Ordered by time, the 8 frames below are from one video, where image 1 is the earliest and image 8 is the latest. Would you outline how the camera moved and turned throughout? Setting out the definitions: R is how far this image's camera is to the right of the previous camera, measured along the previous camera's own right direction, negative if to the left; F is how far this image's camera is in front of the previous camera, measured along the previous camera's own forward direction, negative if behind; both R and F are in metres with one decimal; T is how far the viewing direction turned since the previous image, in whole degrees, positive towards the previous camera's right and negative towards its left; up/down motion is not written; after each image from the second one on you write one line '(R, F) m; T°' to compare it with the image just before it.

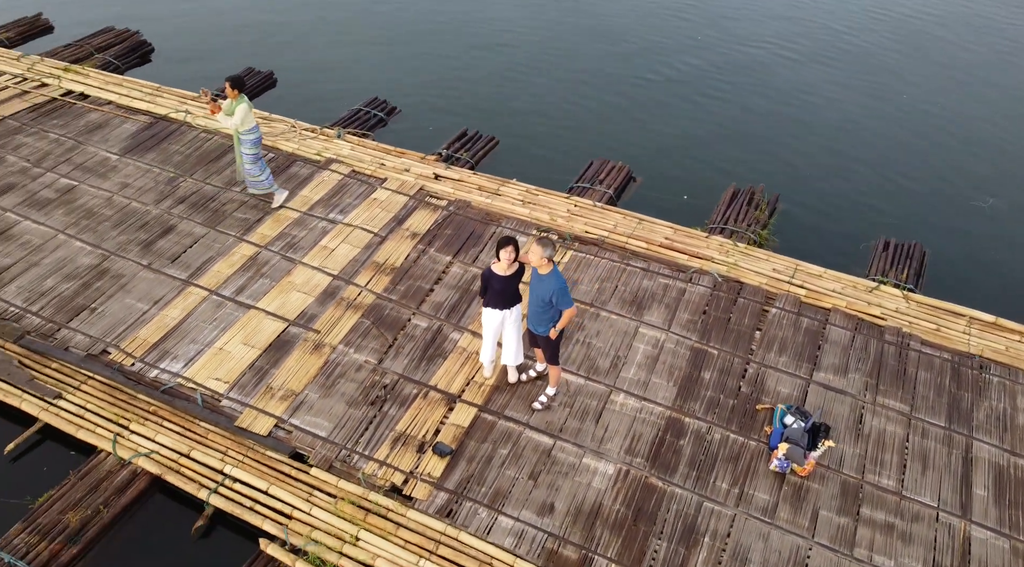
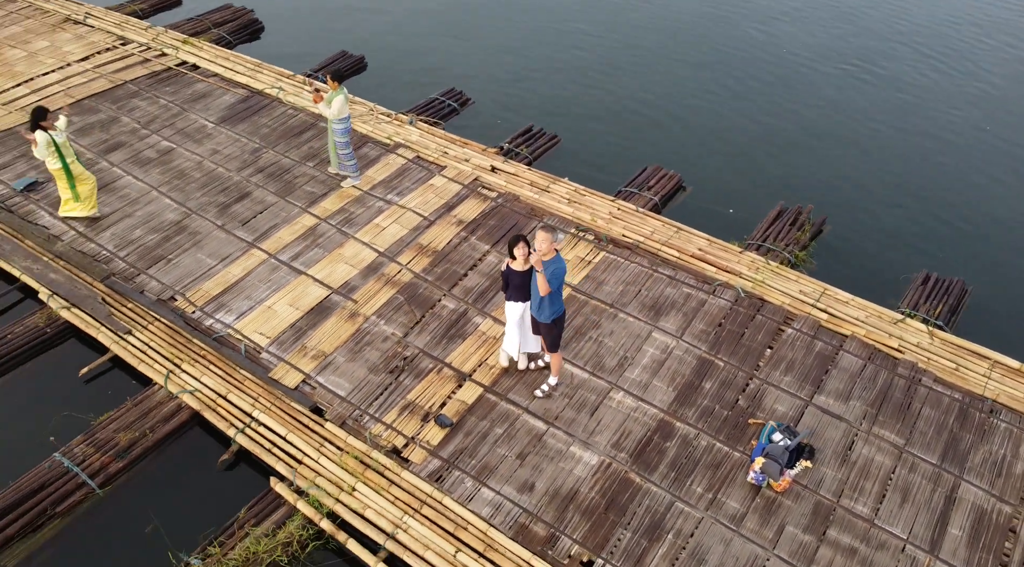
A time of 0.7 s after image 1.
(+1.5, -0.8) m; -8°
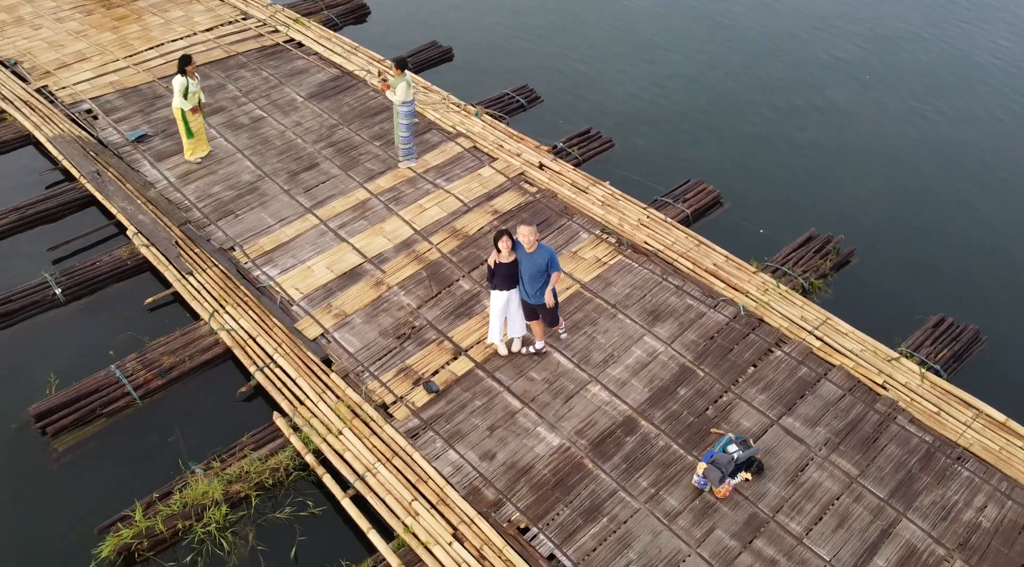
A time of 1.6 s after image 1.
(+2.3, -1.1) m; -9°
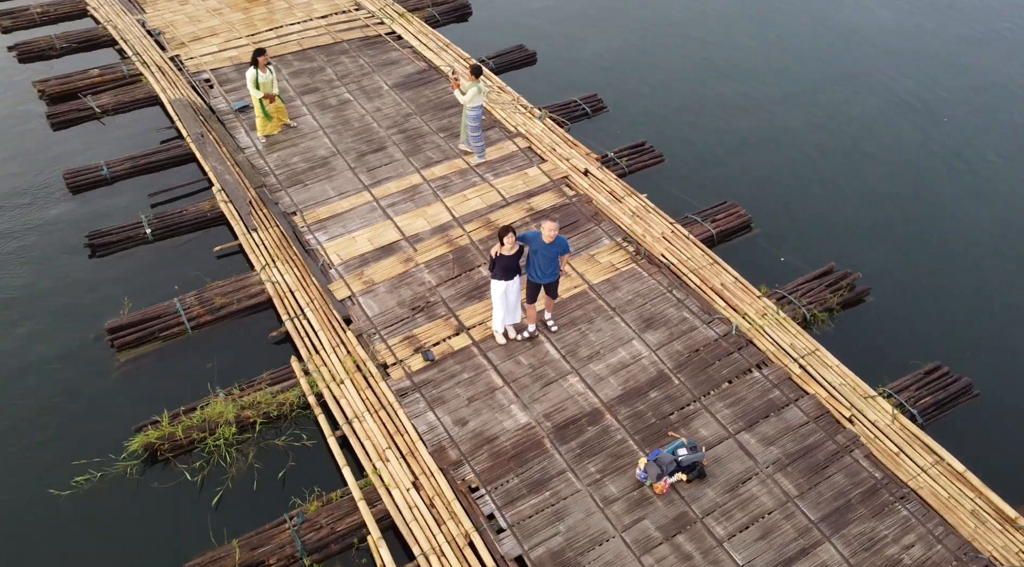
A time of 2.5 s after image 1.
(+2.5, -1.4) m; -9°
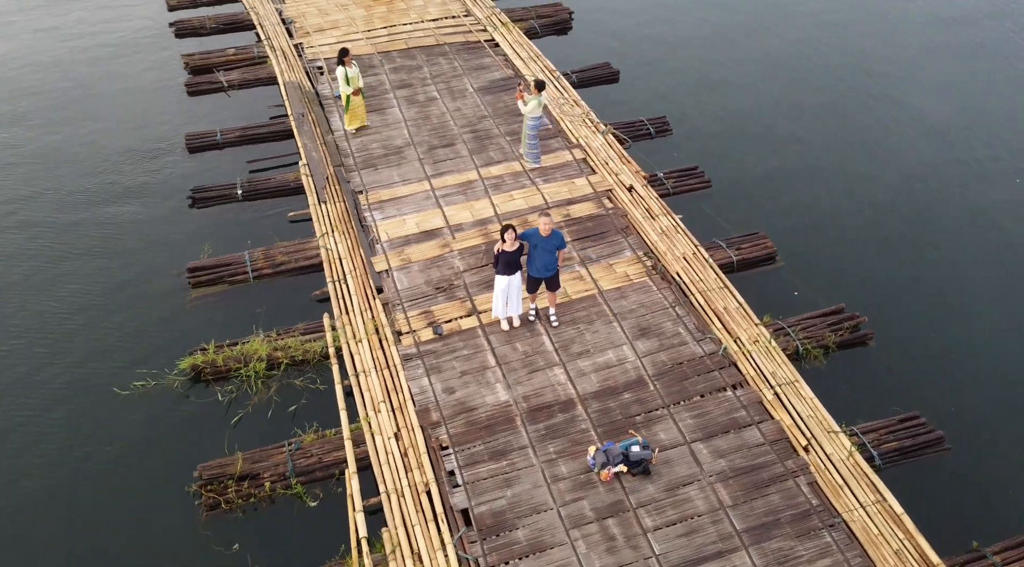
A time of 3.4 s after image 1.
(+2.9, -1.7) m; -10°
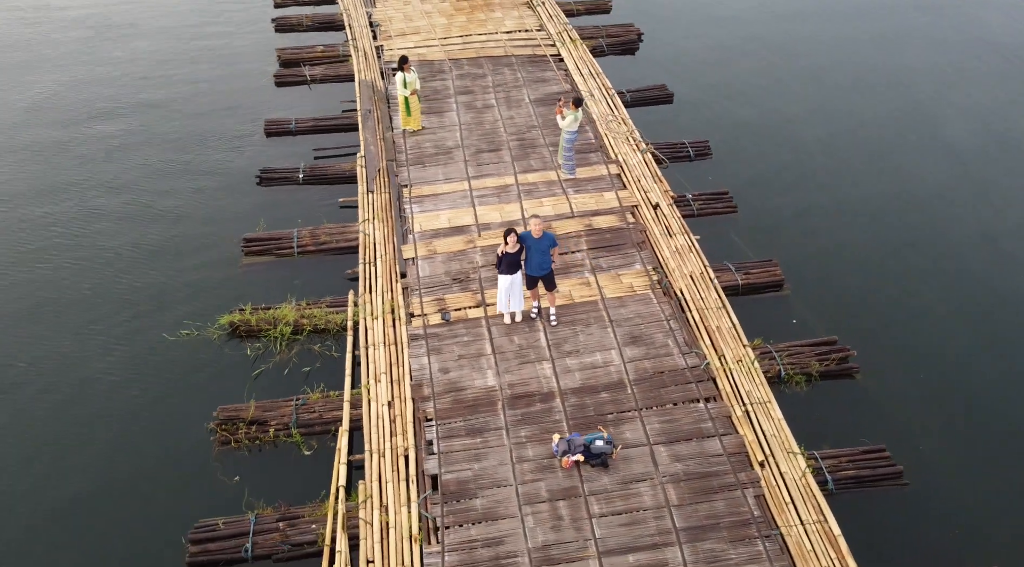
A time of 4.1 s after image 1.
(+2.4, -1.5) m; -7°
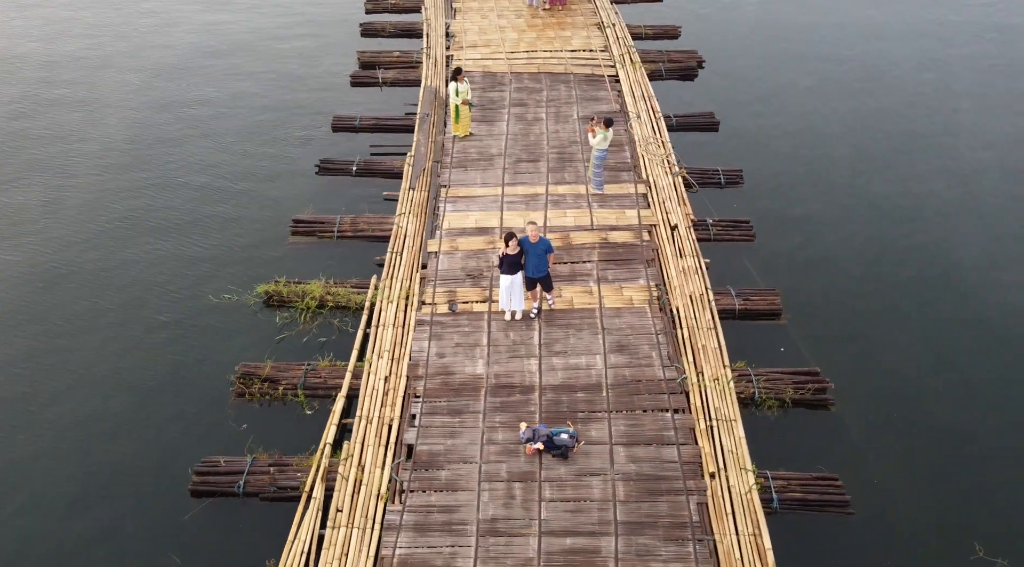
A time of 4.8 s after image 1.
(+2.6, -1.6) m; -7°
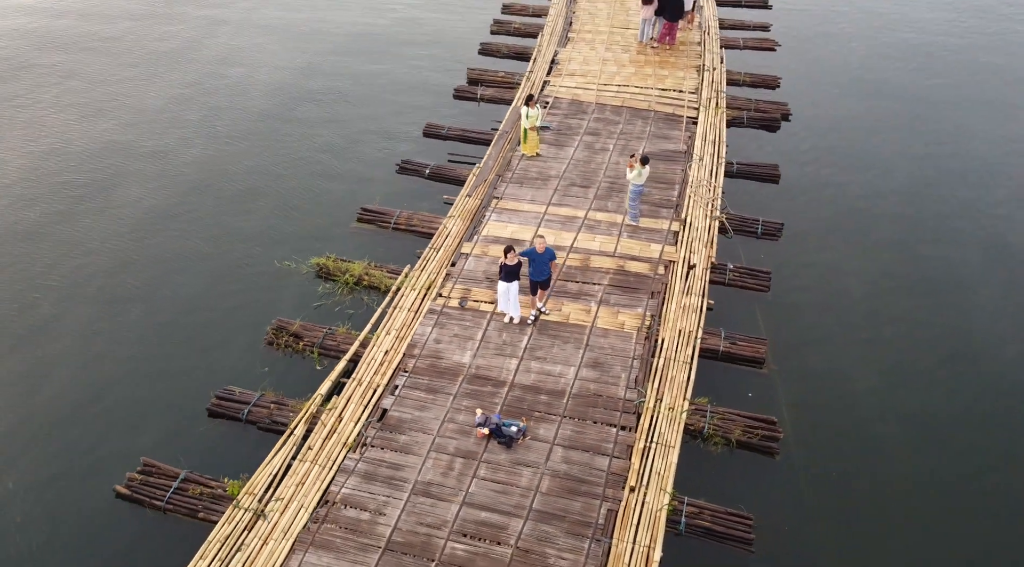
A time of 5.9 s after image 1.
(+4.9, -2.2) m; -12°
